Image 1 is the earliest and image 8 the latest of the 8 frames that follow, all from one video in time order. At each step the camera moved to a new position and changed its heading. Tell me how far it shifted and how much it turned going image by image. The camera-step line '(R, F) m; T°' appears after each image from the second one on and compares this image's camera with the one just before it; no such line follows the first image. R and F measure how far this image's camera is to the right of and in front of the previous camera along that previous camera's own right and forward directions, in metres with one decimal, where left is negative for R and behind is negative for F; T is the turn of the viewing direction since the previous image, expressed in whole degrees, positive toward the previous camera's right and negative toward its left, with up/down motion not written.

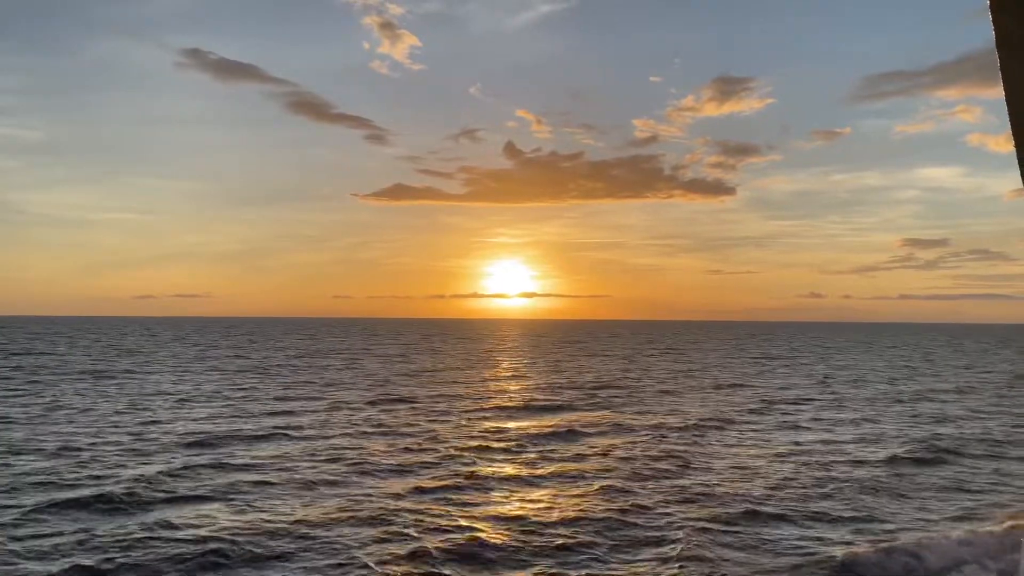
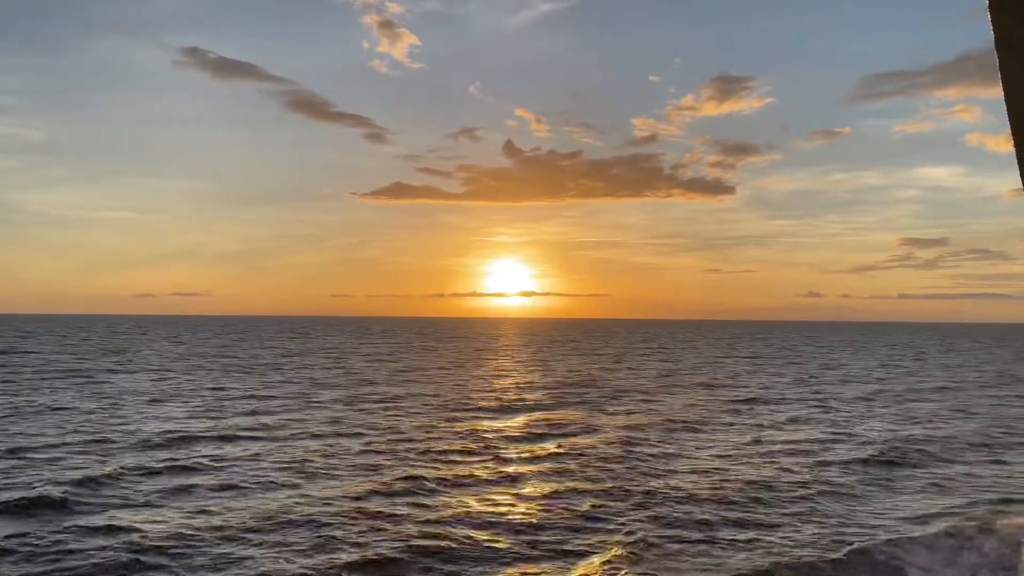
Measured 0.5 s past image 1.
(-11.5, -4.1) m; 0°
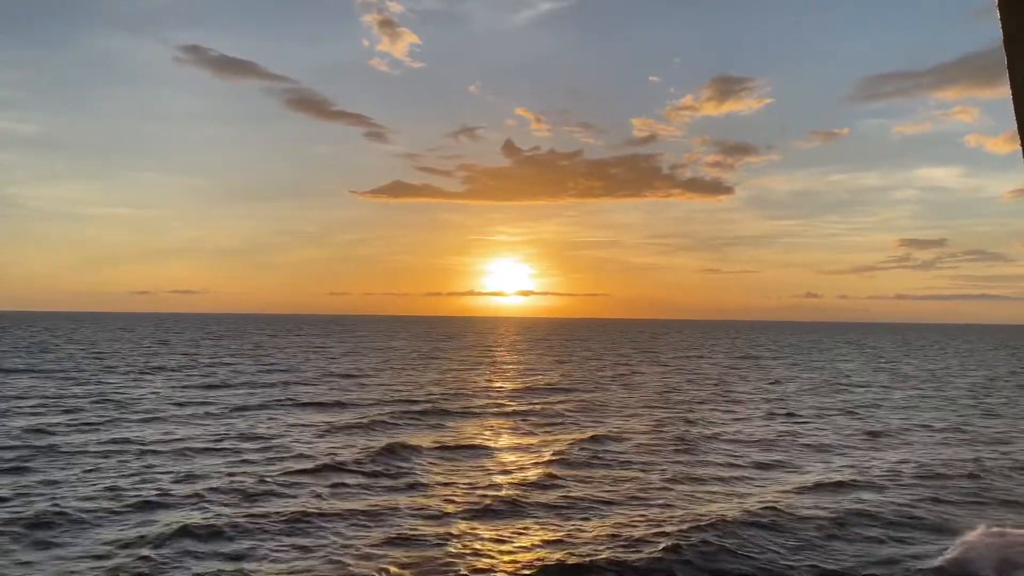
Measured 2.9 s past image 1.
(+1.7, 0.0) m; 0°
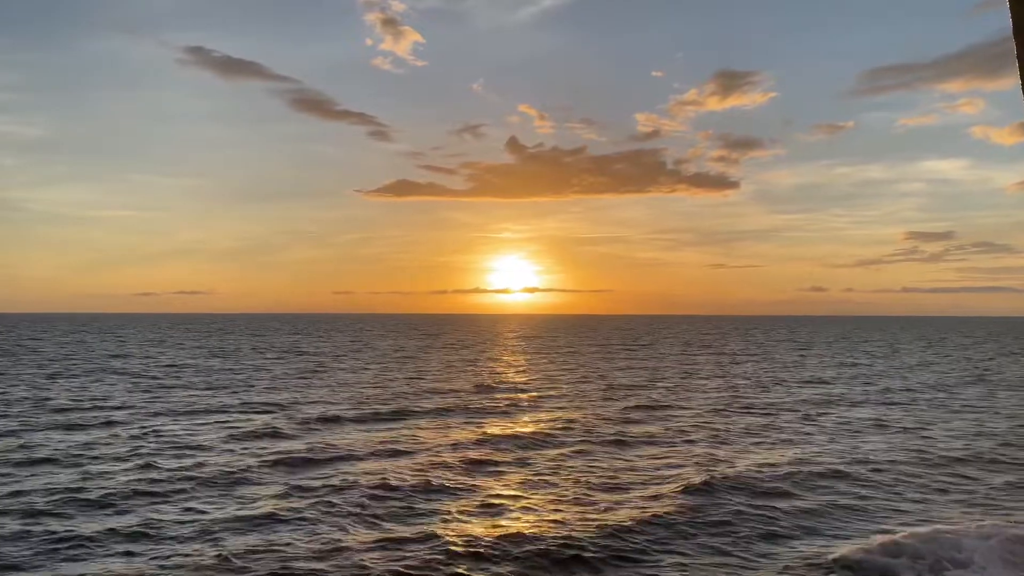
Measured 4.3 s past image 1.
(+3.3, -0.4) m; 0°
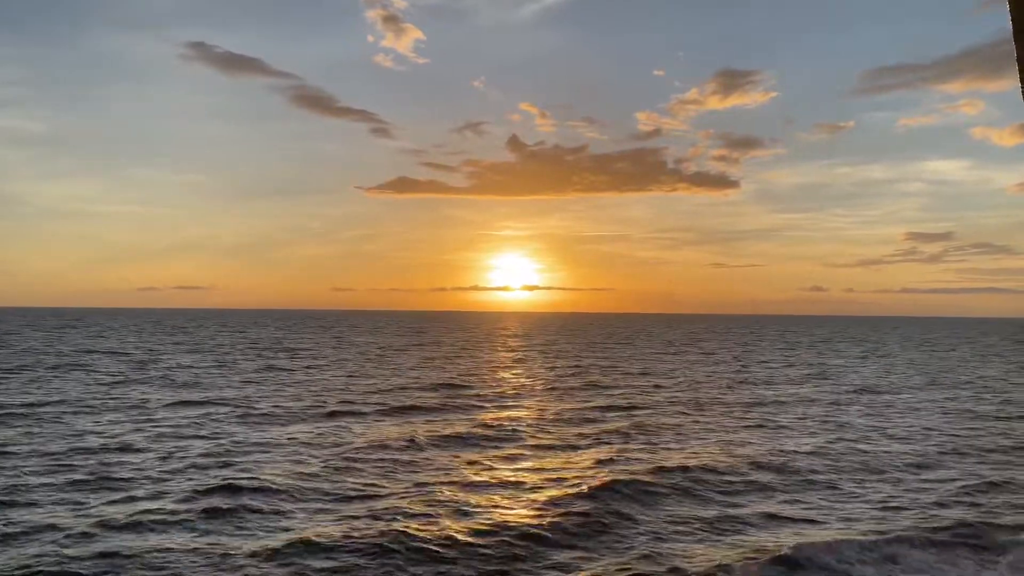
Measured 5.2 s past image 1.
(+3.7, -2.4) m; 0°
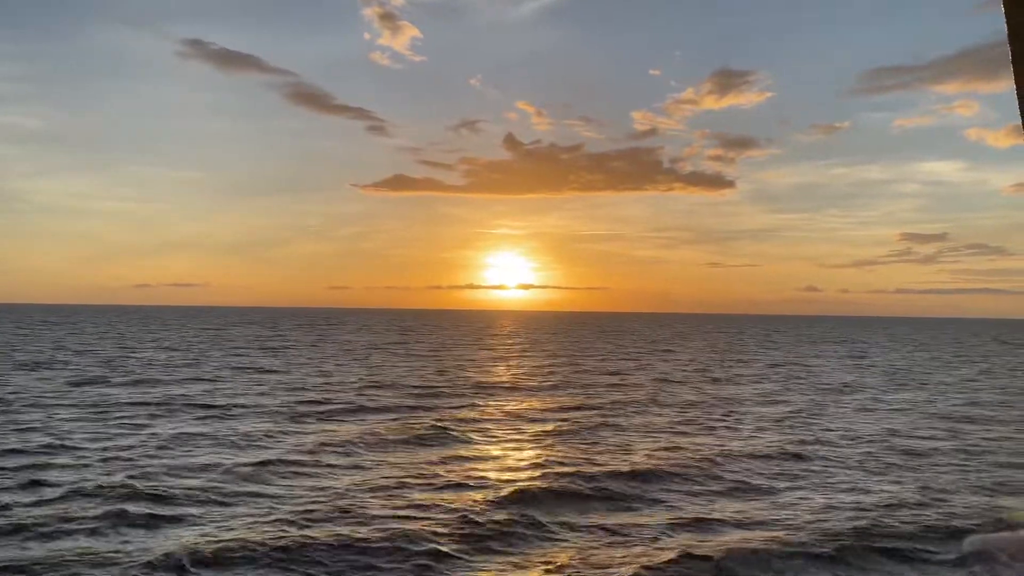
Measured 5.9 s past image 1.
(-11.1, -6.4) m; 0°
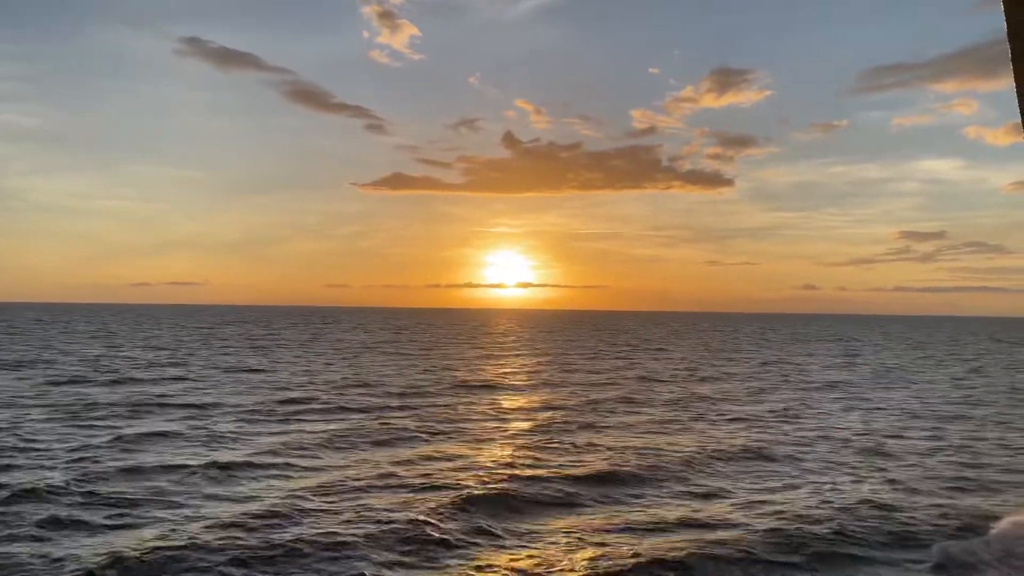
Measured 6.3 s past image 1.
(-6.3, +1.2) m; 0°
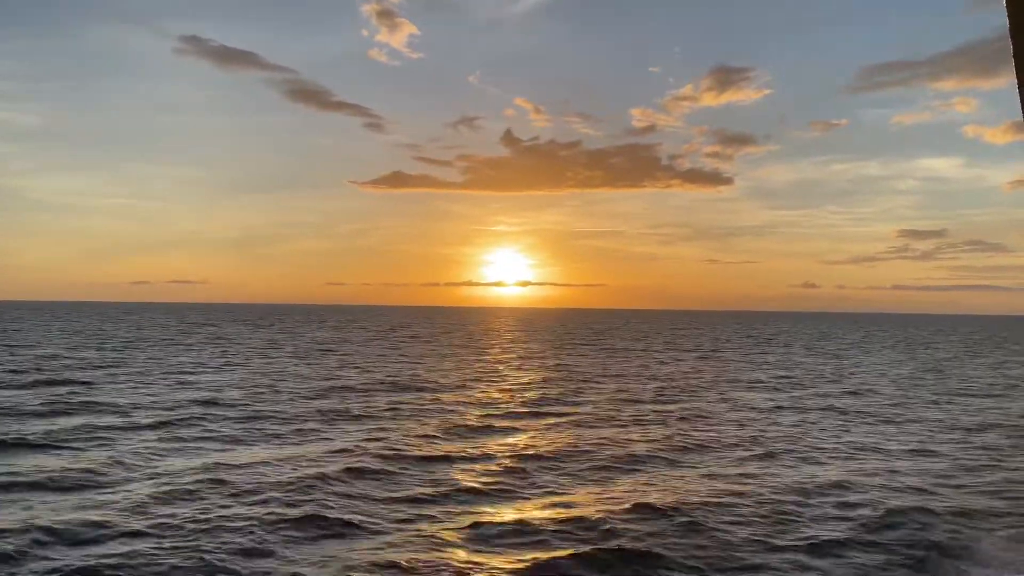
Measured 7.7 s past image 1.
(+0.4, -1.0) m; 0°
